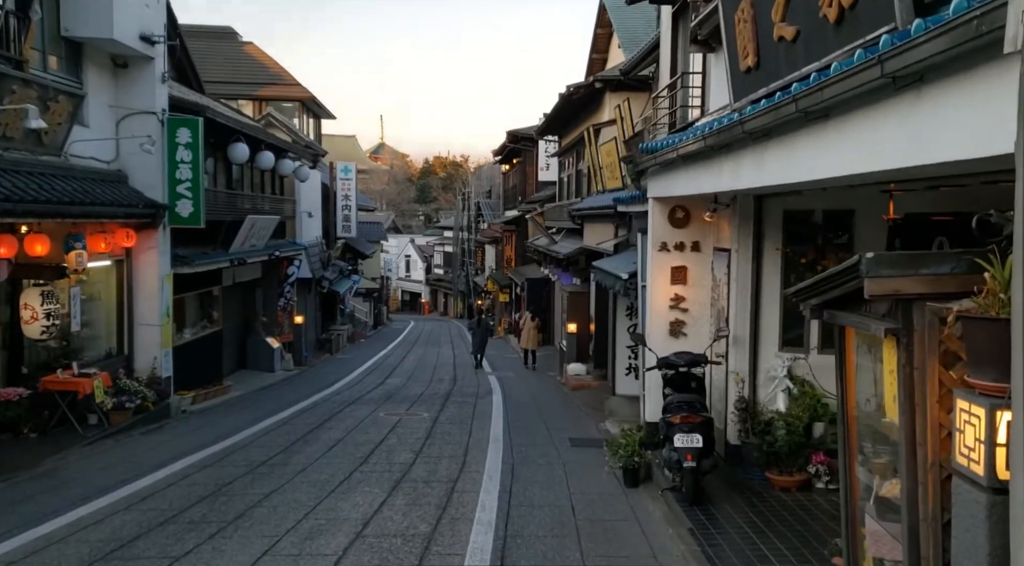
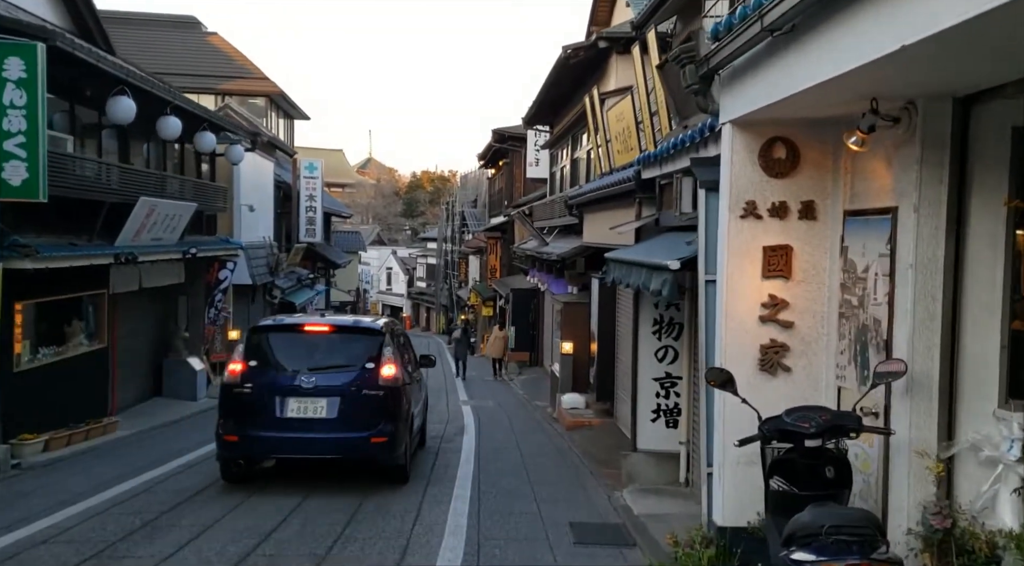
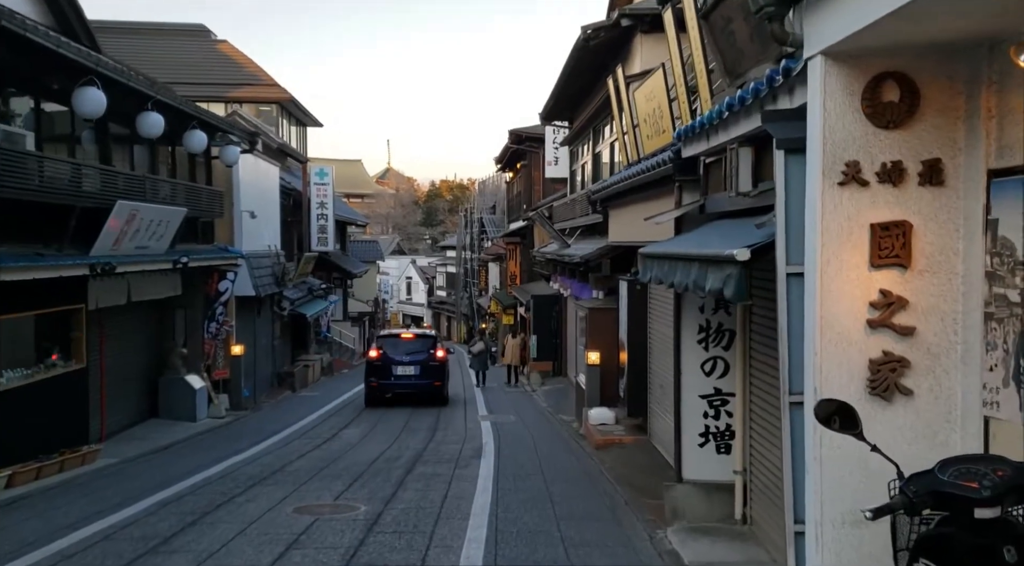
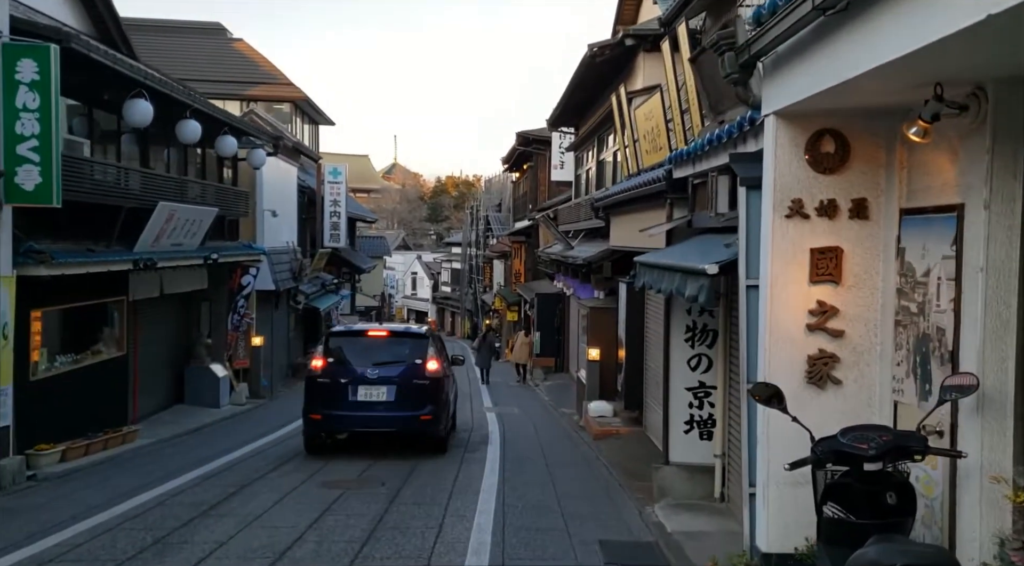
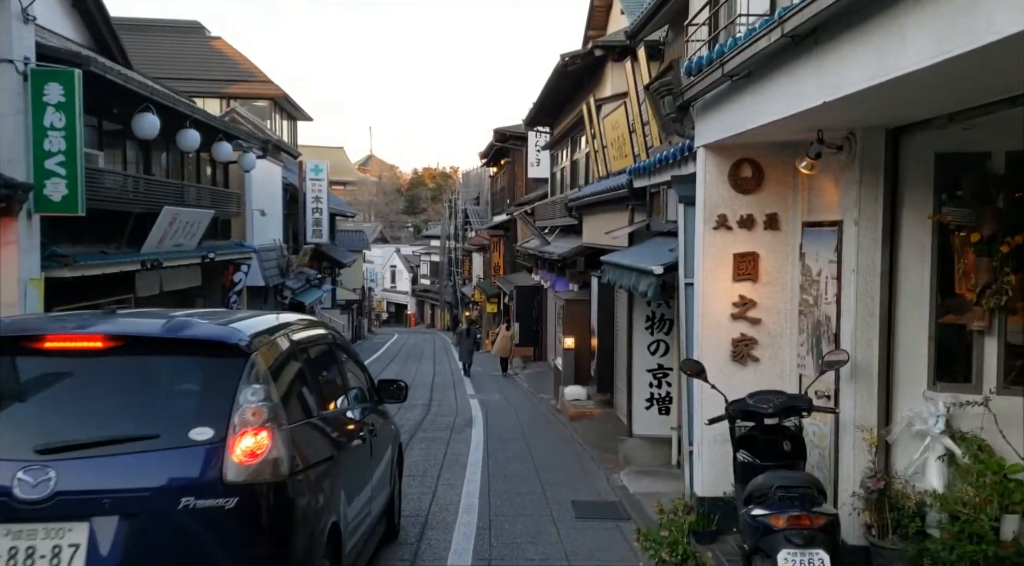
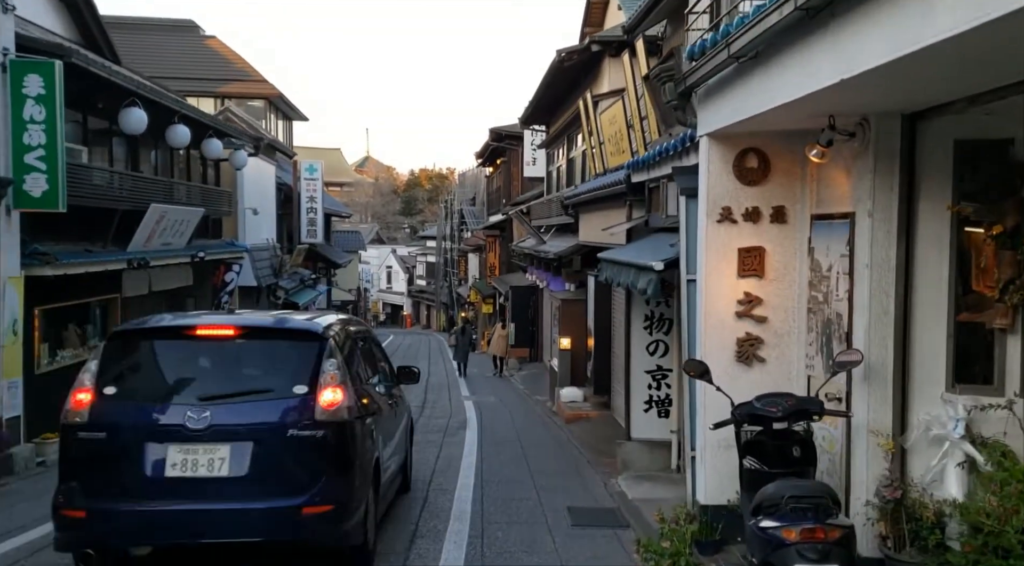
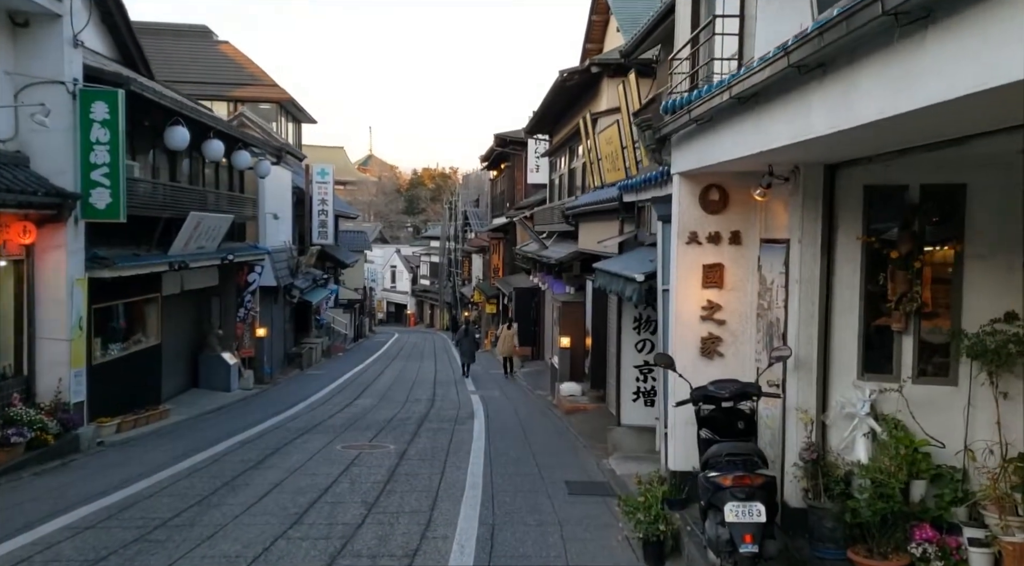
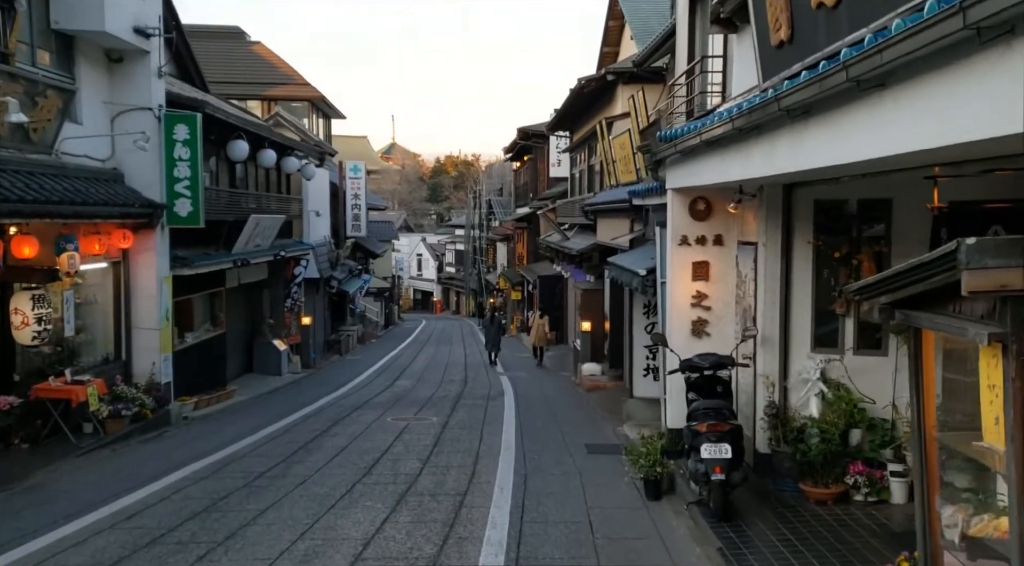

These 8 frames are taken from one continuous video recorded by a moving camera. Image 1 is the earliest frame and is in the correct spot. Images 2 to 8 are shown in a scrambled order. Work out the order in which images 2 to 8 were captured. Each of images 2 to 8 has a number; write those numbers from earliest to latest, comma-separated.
8, 7, 5, 6, 2, 4, 3
